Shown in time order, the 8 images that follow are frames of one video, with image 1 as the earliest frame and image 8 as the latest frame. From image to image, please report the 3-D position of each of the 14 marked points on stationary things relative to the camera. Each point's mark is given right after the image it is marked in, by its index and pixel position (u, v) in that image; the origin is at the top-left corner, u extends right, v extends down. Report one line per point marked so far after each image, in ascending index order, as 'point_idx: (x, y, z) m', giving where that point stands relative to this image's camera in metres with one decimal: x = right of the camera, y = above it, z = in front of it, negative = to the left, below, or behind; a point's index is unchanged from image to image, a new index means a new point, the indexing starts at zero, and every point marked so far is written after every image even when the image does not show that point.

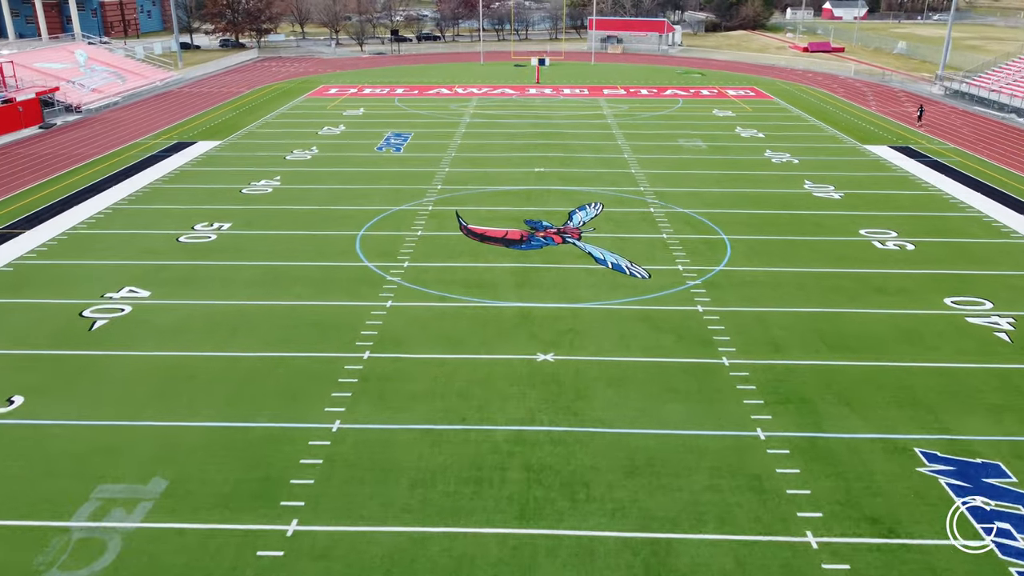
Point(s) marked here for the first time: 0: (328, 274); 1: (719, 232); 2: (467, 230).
0: (-3.6, +0.3, +15.9) m
1: (+4.7, +1.3, +18.4) m
2: (-1.0, +1.3, +18.5) m
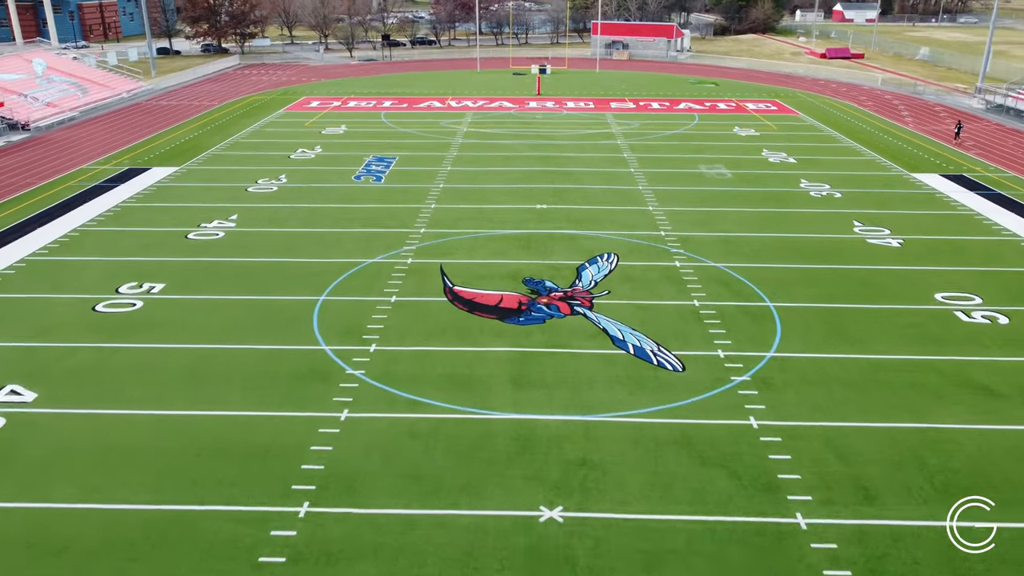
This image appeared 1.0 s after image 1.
0: (-3.7, -1.2, +12.5) m
1: (+4.6, -0.2, +15.0) m
2: (-1.1, -0.1, +15.0) m
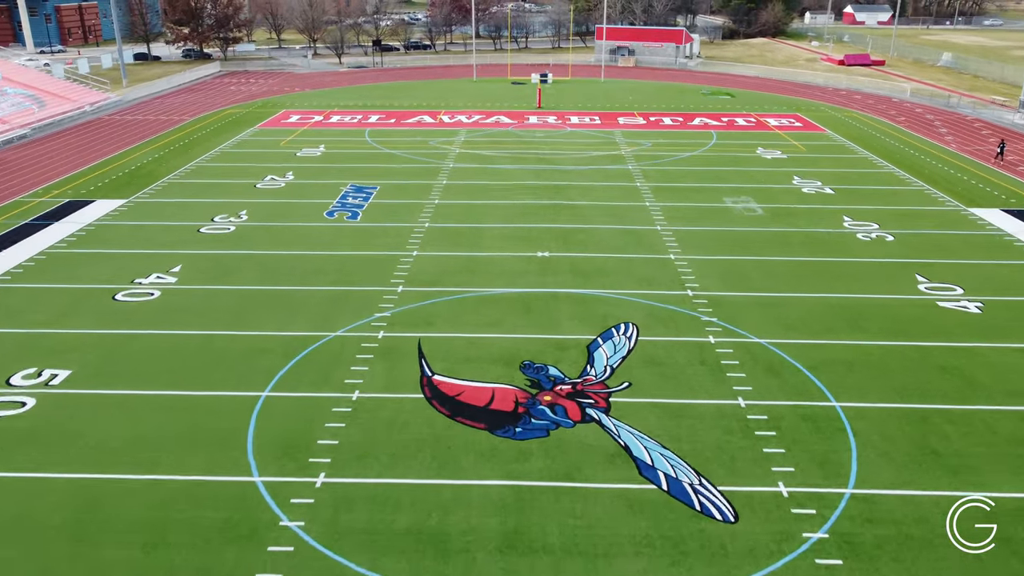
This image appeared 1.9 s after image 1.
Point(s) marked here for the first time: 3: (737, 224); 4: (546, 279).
0: (-3.8, -2.5, +9.3) m
1: (+4.5, -1.5, +11.8) m
2: (-1.2, -1.5, +11.8) m
3: (+5.5, +1.6, +19.7) m
4: (+0.7, +0.2, +16.0) m
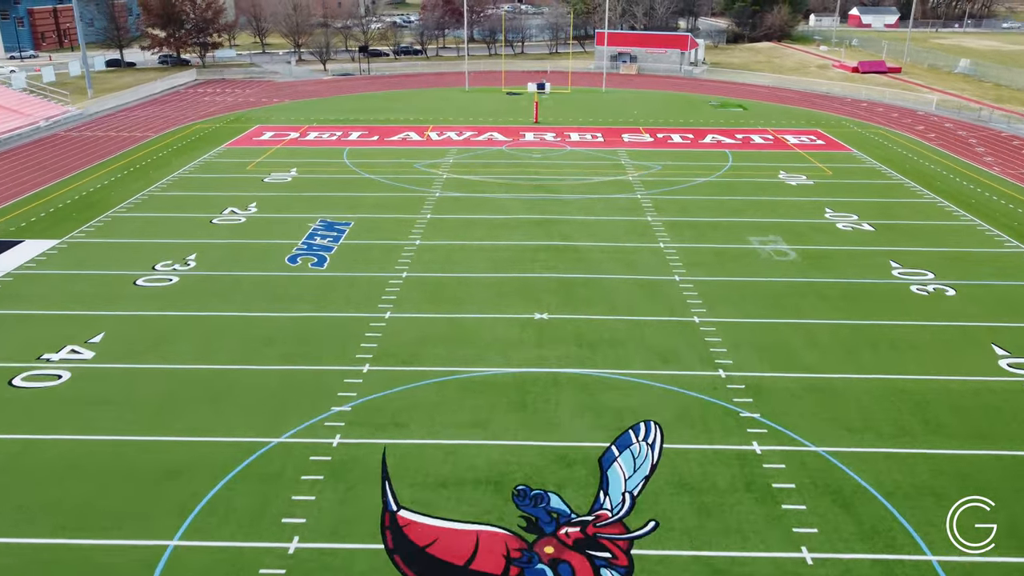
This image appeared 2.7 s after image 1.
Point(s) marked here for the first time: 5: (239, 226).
0: (-3.9, -3.7, +6.4) m
1: (+4.4, -2.7, +8.9) m
2: (-1.3, -2.7, +8.9) m
3: (+5.3, +0.3, +16.9) m
4: (+0.5, -1.1, +13.2) m
5: (-6.6, +1.5, +19.8) m
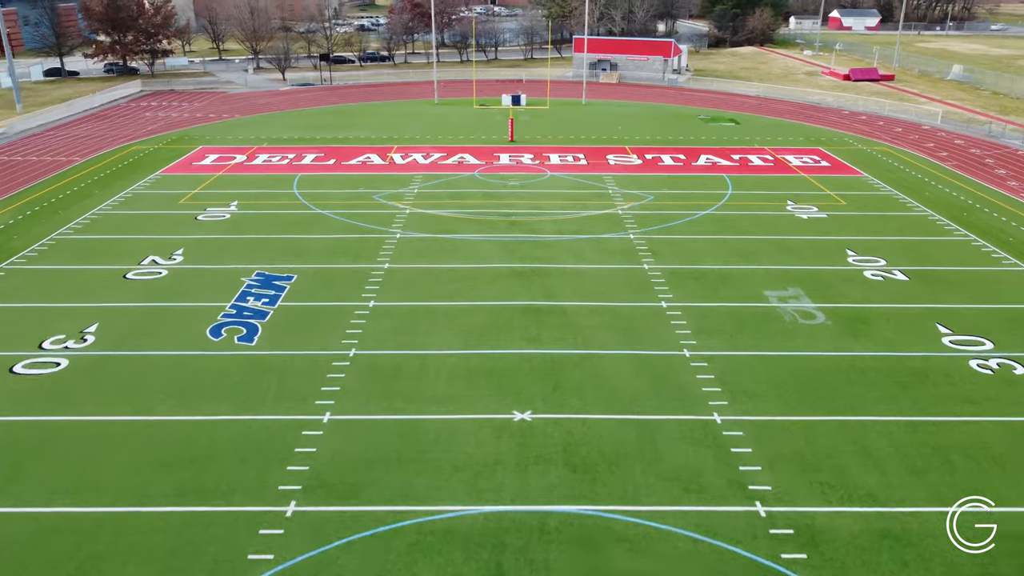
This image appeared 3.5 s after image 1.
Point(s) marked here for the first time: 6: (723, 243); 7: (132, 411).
0: (-4.0, -5.1, +3.2) m
1: (+4.2, -4.0, +6.0) m
2: (-1.5, -4.0, +5.8) m
3: (+4.9, -0.9, +14.0) m
4: (+0.2, -2.4, +10.1) m
5: (-7.2, +0.1, +16.5) m
6: (+4.9, +1.1, +18.9) m
7: (-5.5, -1.8, +11.8) m
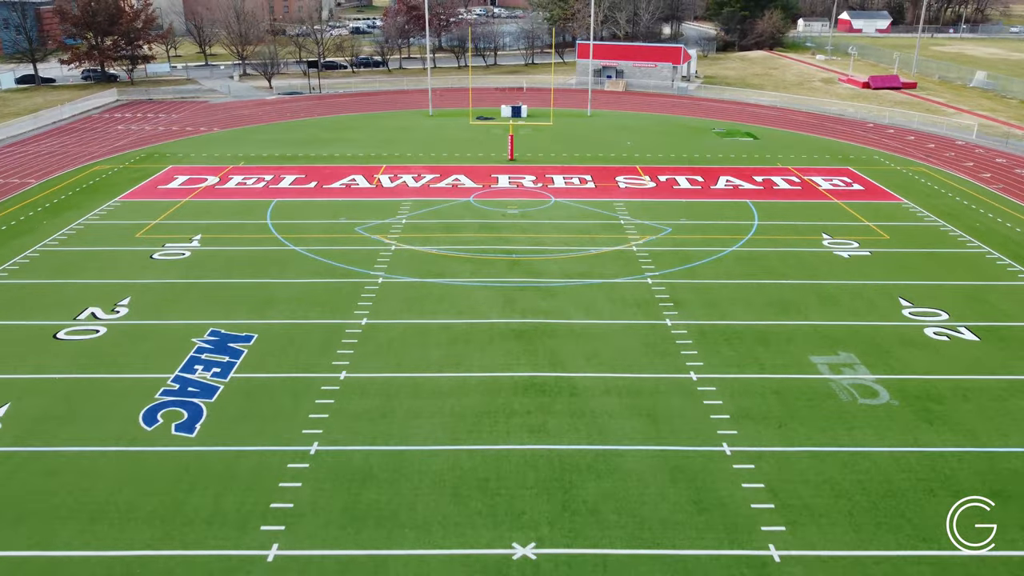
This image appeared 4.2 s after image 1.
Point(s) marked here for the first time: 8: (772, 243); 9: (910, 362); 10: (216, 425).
0: (-4.0, -6.2, +0.7) m
1: (+4.2, -5.1, +3.4) m
2: (-1.5, -5.1, +3.3) m
3: (+4.8, -2.0, +11.4) m
4: (+0.2, -3.4, +7.6) m
5: (-7.2, -0.9, +14.0) m
6: (+4.9, 0.0, +16.4) m
7: (-5.5, -2.8, +9.3) m
8: (+6.2, +1.1, +19.3) m
9: (+6.6, -1.2, +13.4) m
10: (-4.2, -1.9, +11.5) m
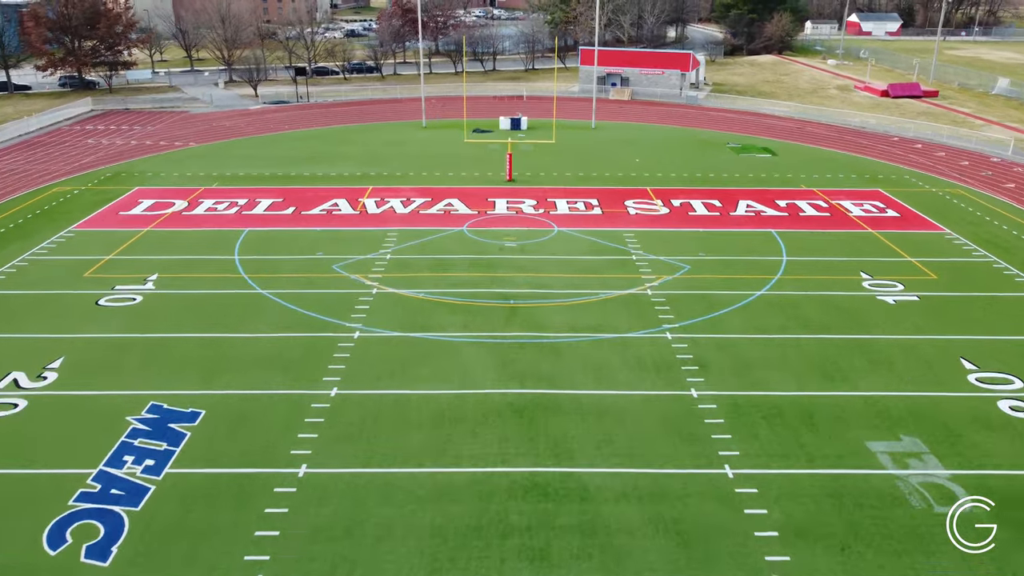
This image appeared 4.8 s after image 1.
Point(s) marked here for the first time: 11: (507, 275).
0: (-4.1, -7.2, -1.6) m
1: (+4.2, -6.1, +1.1) m
2: (-1.6, -6.1, +1.0) m
3: (+4.8, -3.0, +9.1) m
4: (+0.1, -4.4, +5.3) m
5: (-7.3, -1.9, +11.7) m
6: (+4.9, -1.0, +14.1) m
7: (-5.6, -3.8, +7.0) m
8: (+6.1, +0.1, +17.0) m
9: (+6.5, -2.2, +11.1) m
10: (-4.2, -2.9, +9.2) m
11: (-0.1, +0.3, +17.3) m
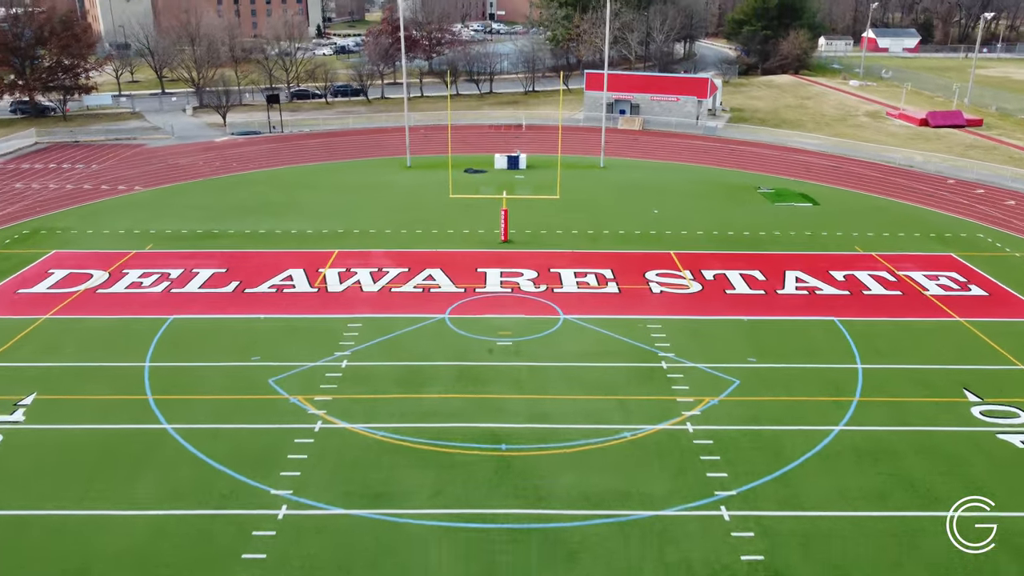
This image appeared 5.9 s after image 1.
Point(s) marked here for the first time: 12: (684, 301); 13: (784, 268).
0: (-4.2, -9.0, -6.0) m
1: (+4.0, -7.9, -3.2) m
2: (-1.7, -7.9, -3.3) m
3: (+4.7, -4.9, +4.8) m
4: (0.0, -6.3, +1.0) m
5: (-7.4, -3.9, +7.4) m
6: (+4.8, -3.0, +9.8) m
7: (-5.7, -5.7, +2.7) m
8: (+6.0, -2.0, +12.7) m
9: (+6.4, -4.2, +6.8) m
10: (-4.4, -4.9, +5.0) m
11: (-0.2, -1.7, +13.0) m
12: (+3.6, -0.3, +17.1) m
13: (+6.3, +0.5, +18.9) m
